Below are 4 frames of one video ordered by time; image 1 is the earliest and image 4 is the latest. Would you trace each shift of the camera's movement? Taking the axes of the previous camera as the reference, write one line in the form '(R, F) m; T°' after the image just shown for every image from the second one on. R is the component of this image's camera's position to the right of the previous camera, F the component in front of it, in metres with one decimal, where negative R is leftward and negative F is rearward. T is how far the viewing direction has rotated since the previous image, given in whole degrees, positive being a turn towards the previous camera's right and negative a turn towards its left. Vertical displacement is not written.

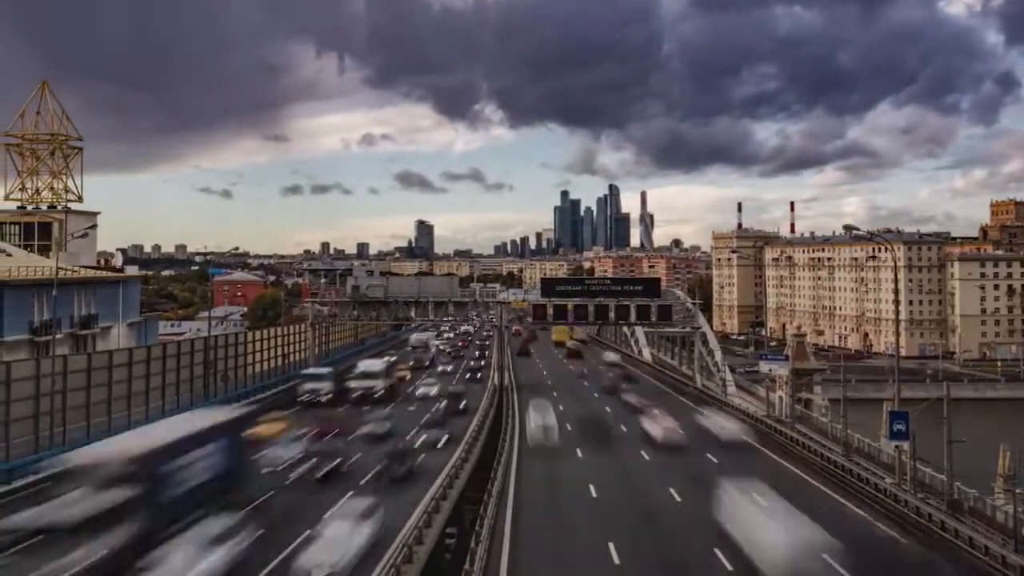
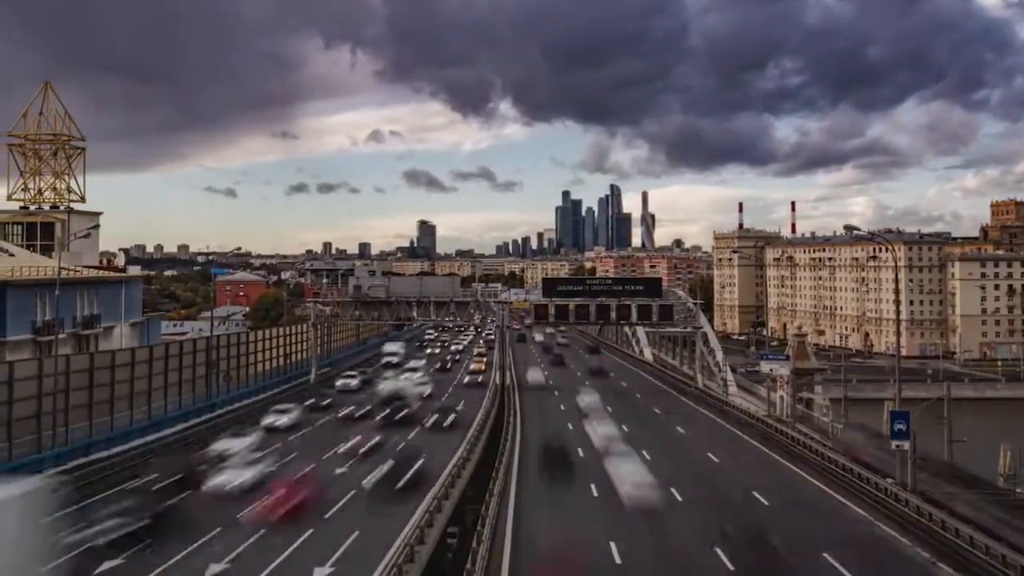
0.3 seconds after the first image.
(0.0, -0.1) m; 0°
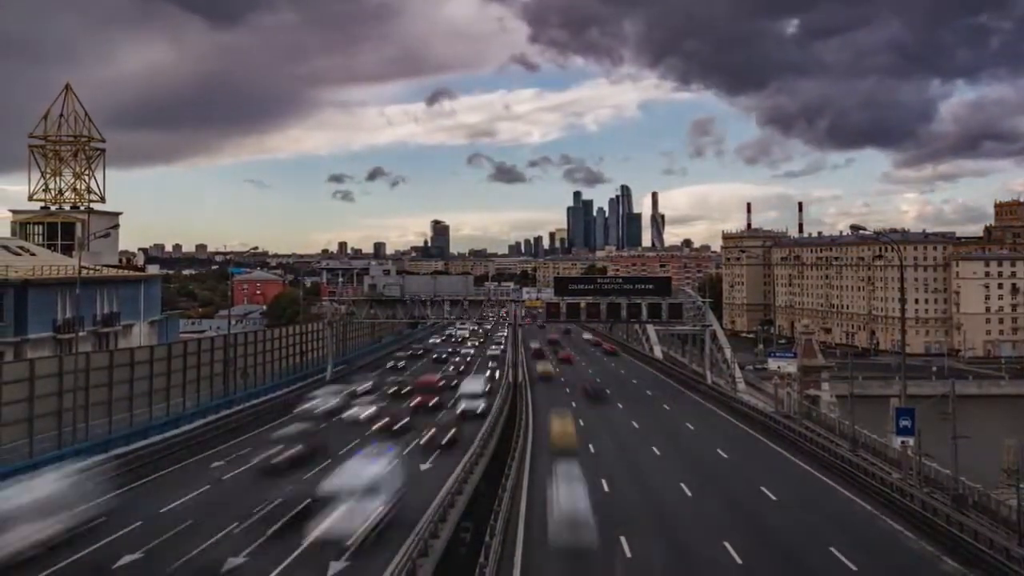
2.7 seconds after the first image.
(-0.1, -0.8) m; -1°
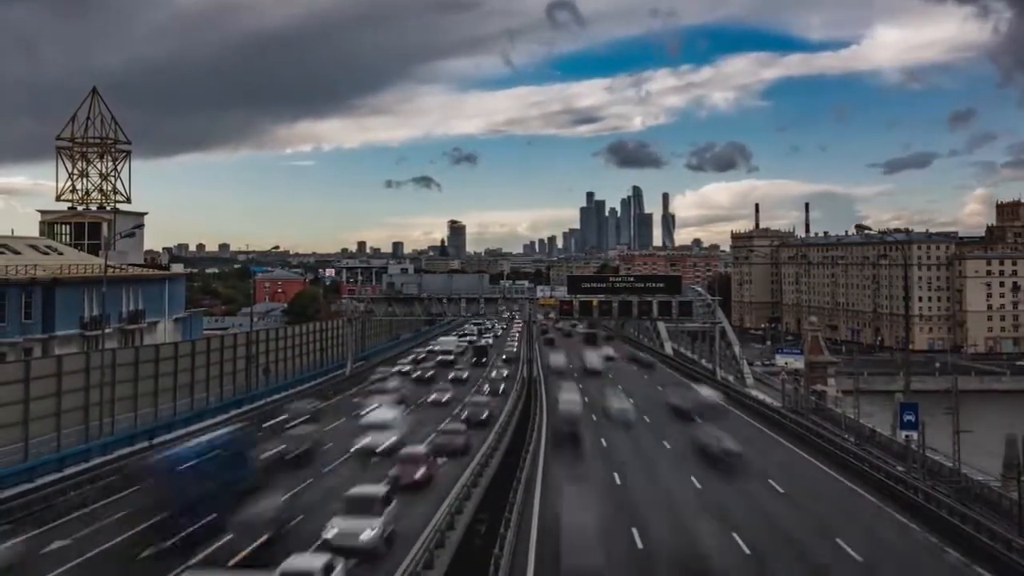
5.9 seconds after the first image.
(0.0, -1.2) m; -1°
